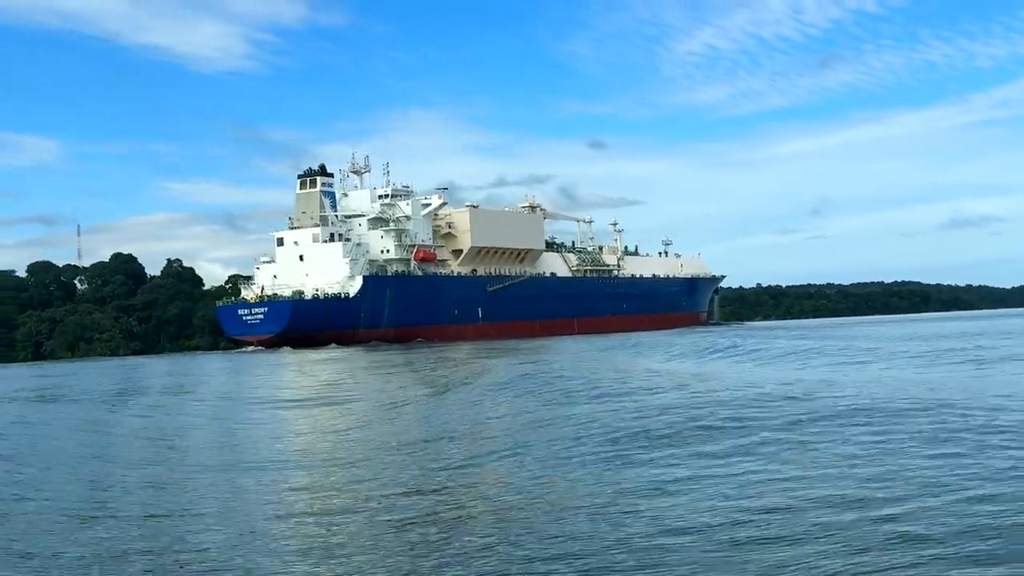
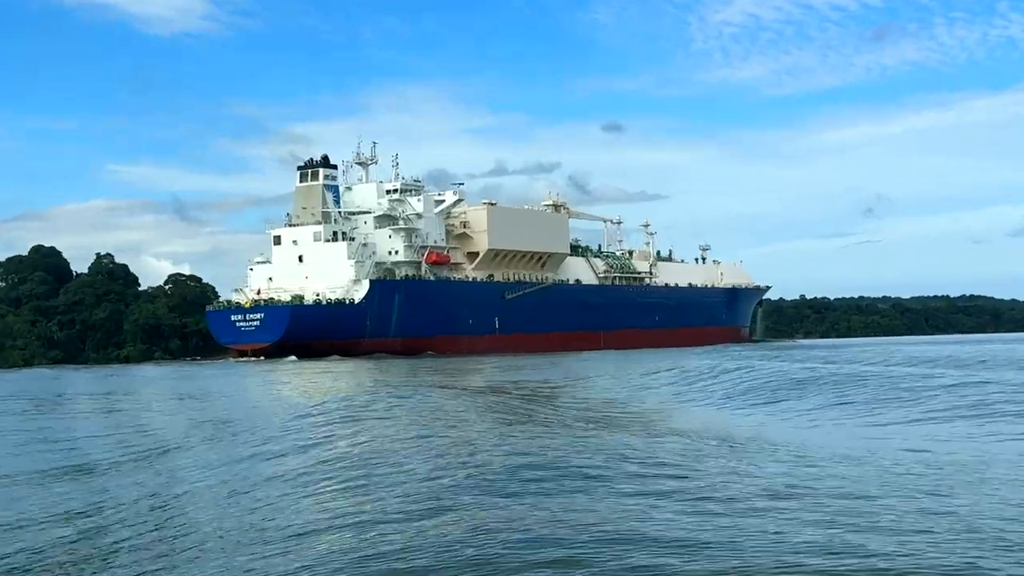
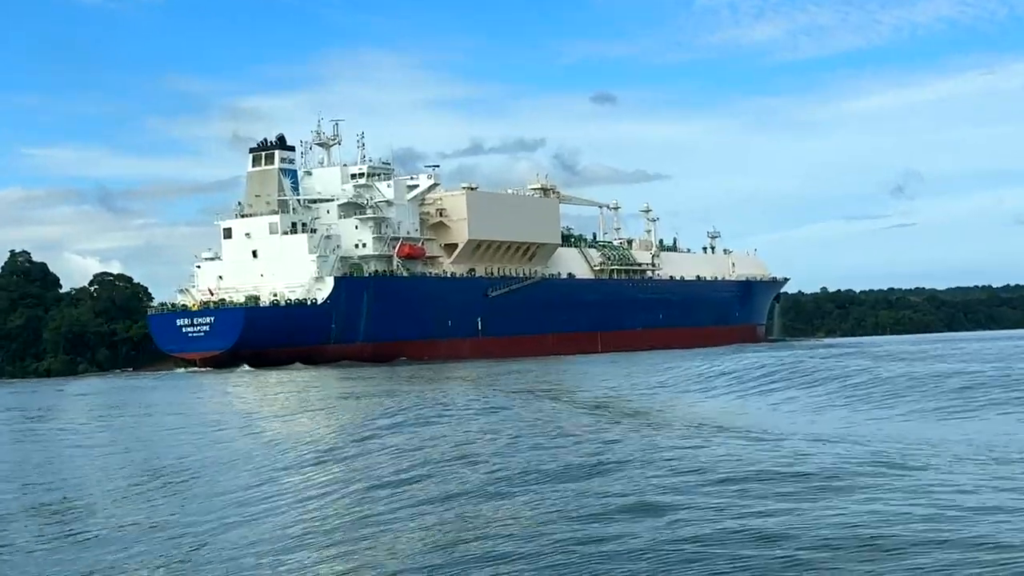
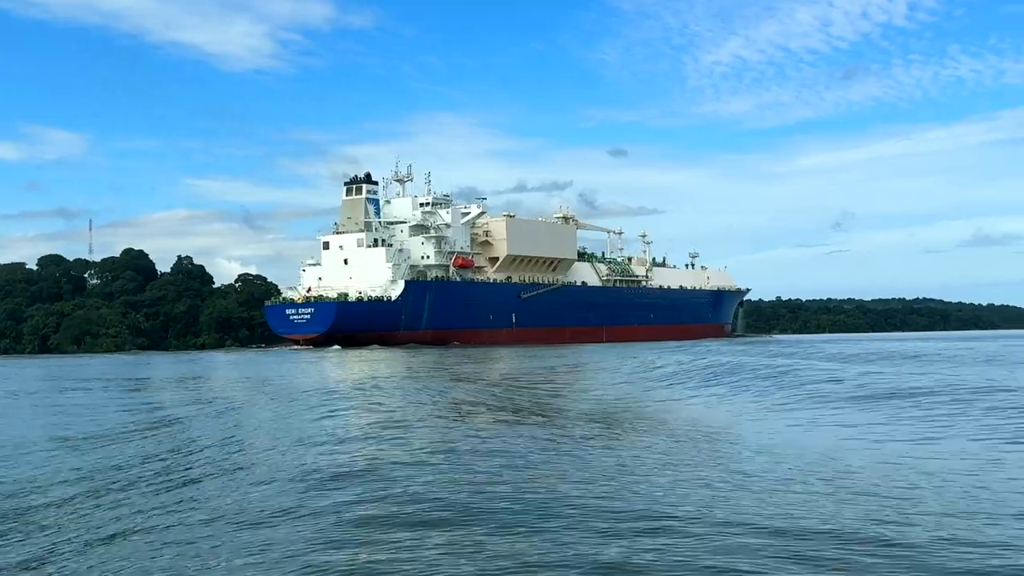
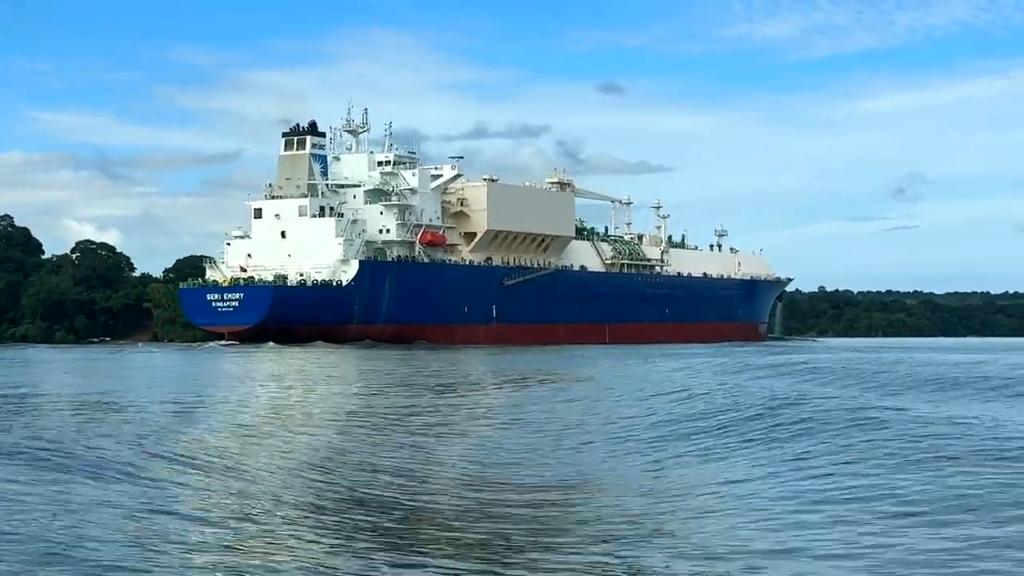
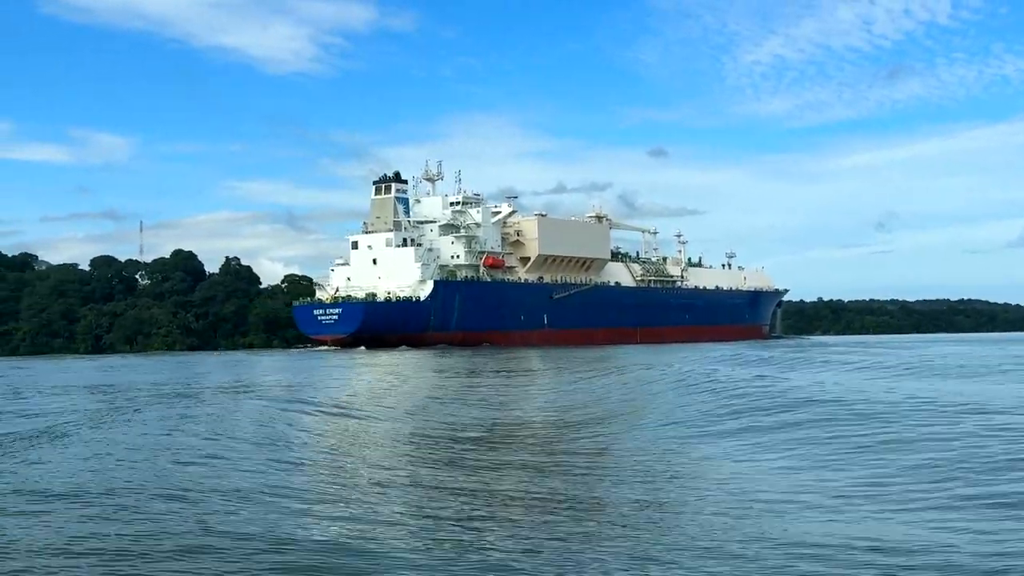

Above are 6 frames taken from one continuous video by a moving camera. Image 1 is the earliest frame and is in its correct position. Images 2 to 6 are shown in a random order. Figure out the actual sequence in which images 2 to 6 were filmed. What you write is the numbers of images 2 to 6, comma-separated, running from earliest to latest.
6, 4, 2, 3, 5
